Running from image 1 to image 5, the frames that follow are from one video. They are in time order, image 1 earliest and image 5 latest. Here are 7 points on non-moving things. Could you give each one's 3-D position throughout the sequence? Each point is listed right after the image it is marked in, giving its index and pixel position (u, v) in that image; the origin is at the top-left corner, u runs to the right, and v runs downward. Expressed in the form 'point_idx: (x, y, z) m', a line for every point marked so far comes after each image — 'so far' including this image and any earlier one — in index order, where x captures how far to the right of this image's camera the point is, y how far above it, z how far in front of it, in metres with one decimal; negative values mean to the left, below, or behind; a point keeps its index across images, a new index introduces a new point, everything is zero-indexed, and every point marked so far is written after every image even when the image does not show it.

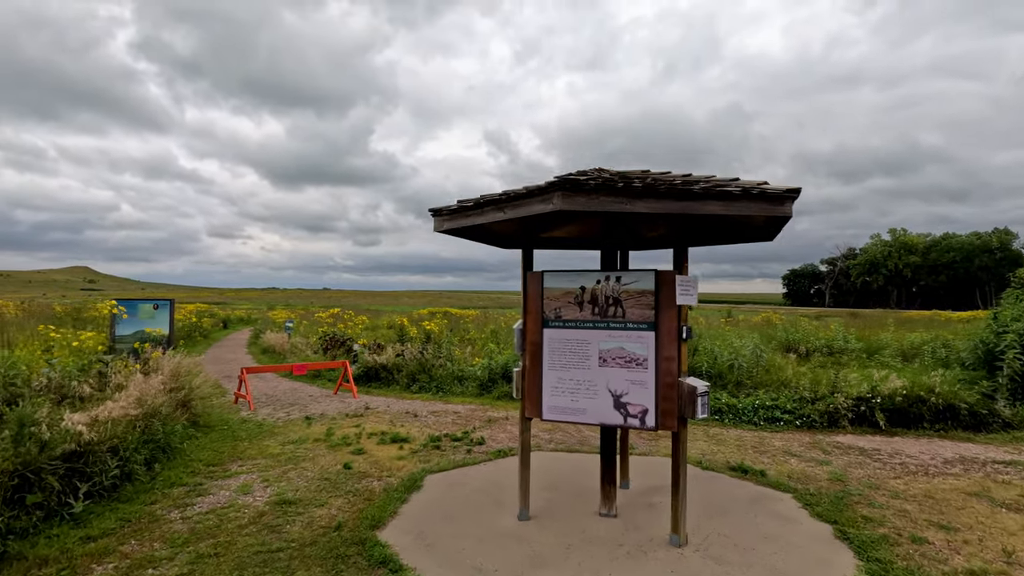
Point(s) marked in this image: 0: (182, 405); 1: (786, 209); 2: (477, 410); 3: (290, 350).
0: (-5.4, -1.9, +8.6) m
1: (+1.9, +0.6, +3.8) m
2: (-0.7, -2.4, +10.2) m
3: (-8.0, -2.3, +19.4) m
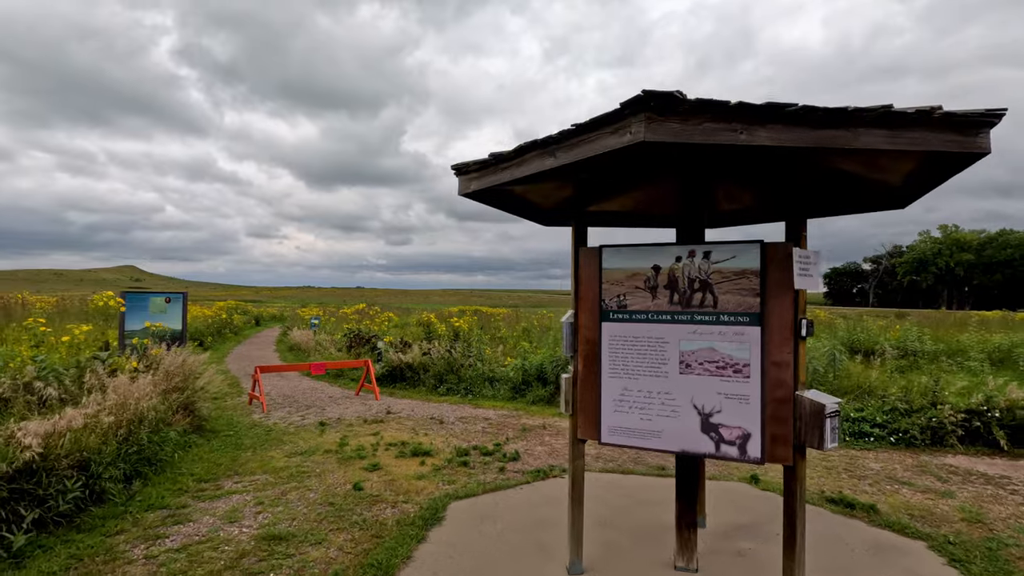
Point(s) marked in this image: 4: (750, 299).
0: (-4.8, -1.8, +7.8) m
1: (+2.2, +0.7, +2.5) m
2: (0.0, -2.2, +9.1) m
3: (-6.9, -2.1, +18.6) m
4: (+1.5, -0.1, +3.3) m
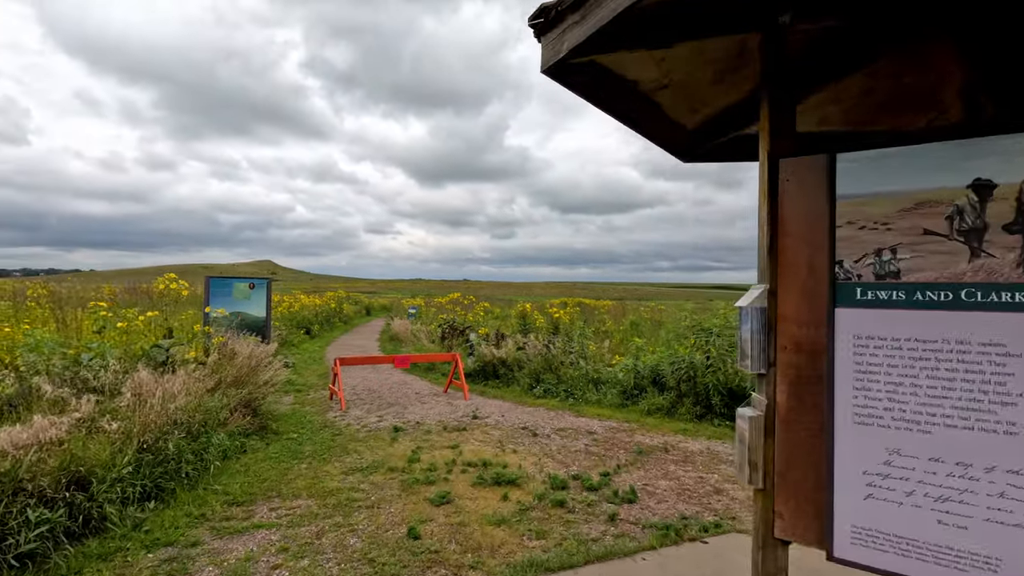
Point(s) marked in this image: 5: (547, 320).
0: (-3.5, -1.5, +6.9) m
1: (+2.4, +0.8, +0.3) m
2: (+1.5, -2.0, +7.2) m
3: (-3.4, -1.7, +17.9) m
4: (+1.8, +0.1, +1.2) m
5: (+0.9, -0.8, +13.9) m
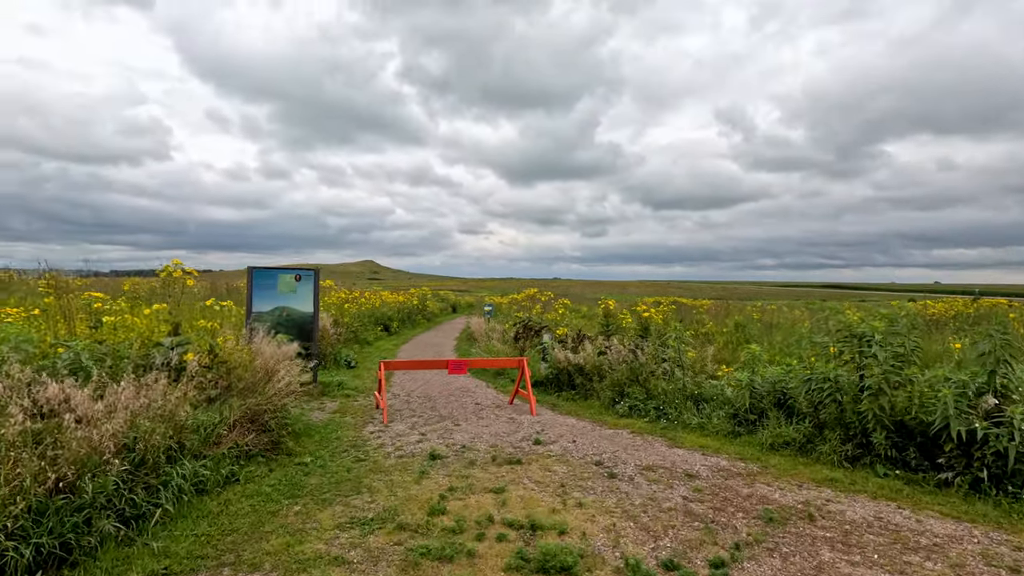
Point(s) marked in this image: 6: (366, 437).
0: (-2.8, -1.4, +5.6) m
1: (+1.9, +0.9, -1.9) m
2: (+2.1, -1.8, +5.1) m
3: (-0.9, -1.6, +16.5) m
4: (+1.5, +0.2, -0.9) m
5: (+2.7, -0.7, +11.8) m
6: (-1.9, -1.9, +6.8) m
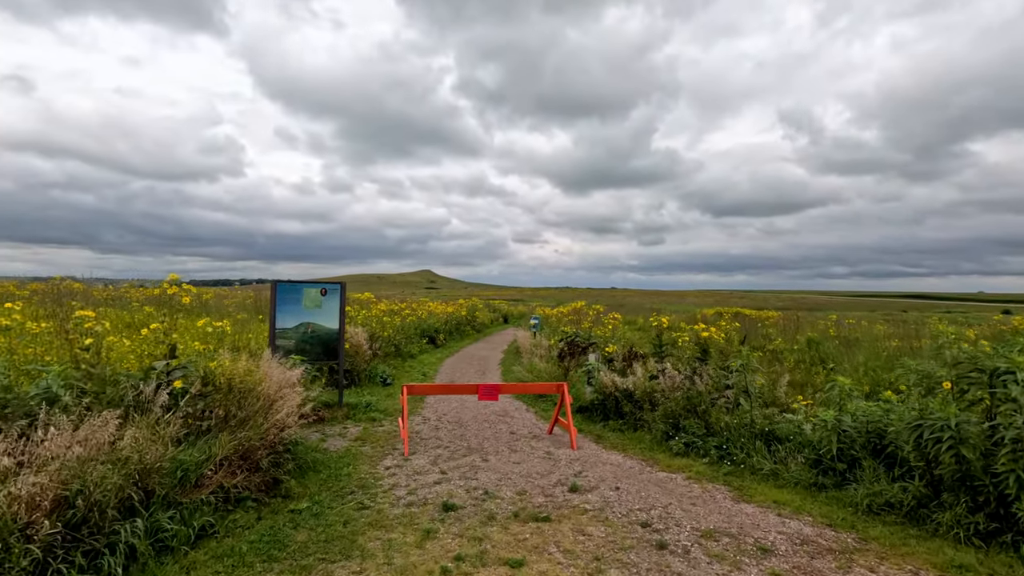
0: (-2.5, -1.6, +4.9) m
1: (+1.4, +0.9, -2.9) m
2: (+2.3, -2.0, +4.0) m
3: (+0.5, -1.9, +15.6) m
4: (+1.1, +0.1, -1.9) m
5: (+3.6, -1.0, +10.6) m
6: (-1.5, -2.1, +6.1) m
